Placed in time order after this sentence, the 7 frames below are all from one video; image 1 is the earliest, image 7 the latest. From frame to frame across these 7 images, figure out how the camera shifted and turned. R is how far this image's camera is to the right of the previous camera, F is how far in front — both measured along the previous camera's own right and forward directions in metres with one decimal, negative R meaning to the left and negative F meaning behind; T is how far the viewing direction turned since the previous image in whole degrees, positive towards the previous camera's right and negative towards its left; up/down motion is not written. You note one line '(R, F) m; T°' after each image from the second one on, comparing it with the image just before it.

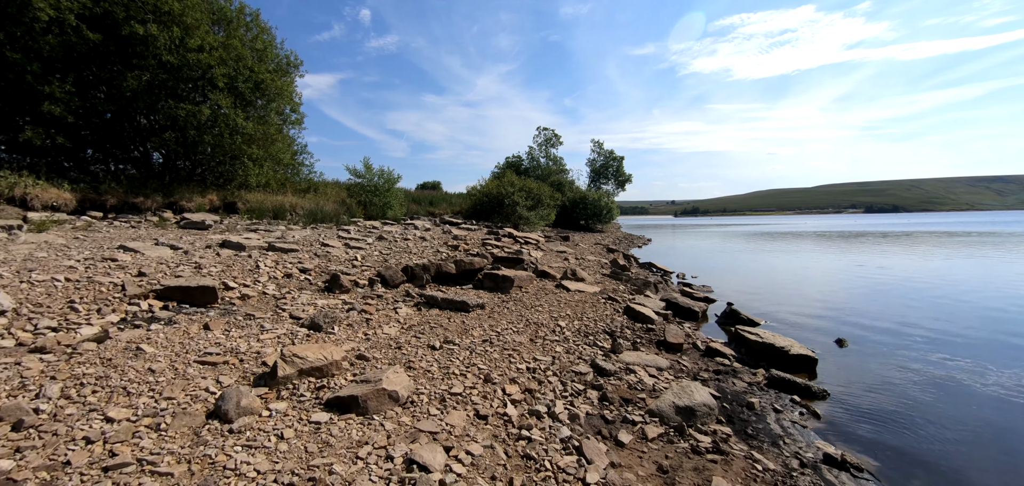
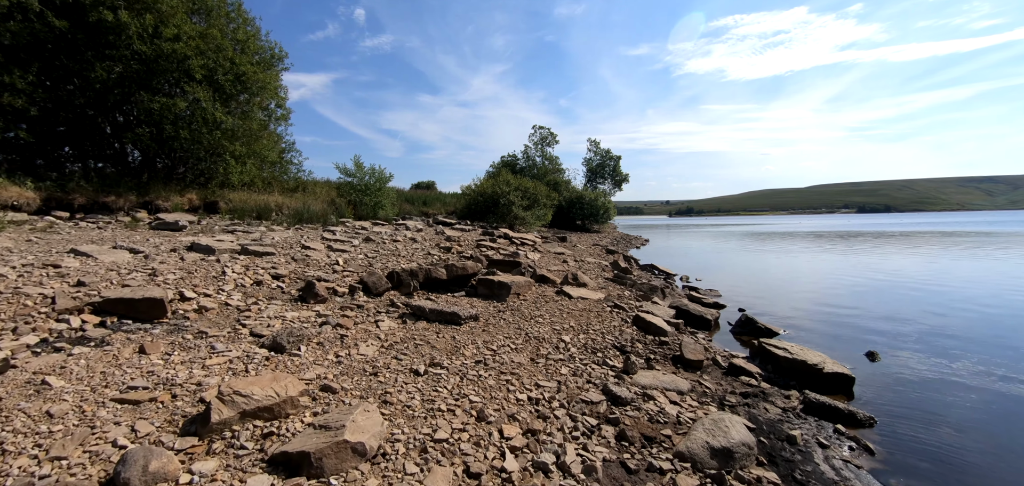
(0.0, +0.9) m; +1°
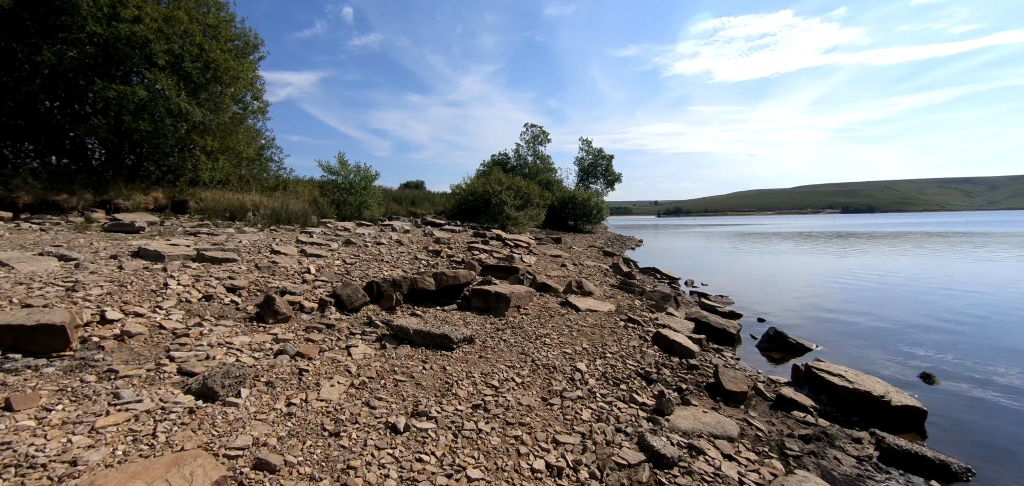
(-0.2, +1.3) m; +1°
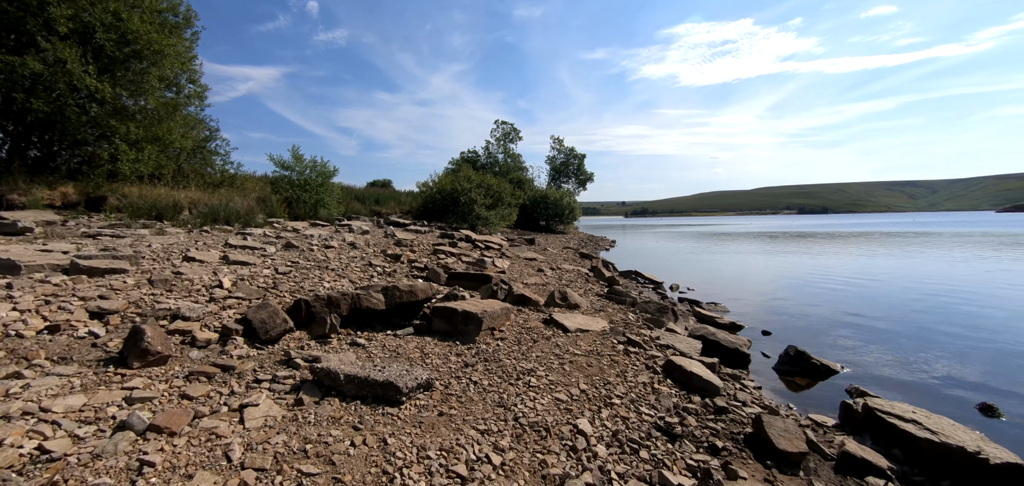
(0.0, +1.7) m; +4°
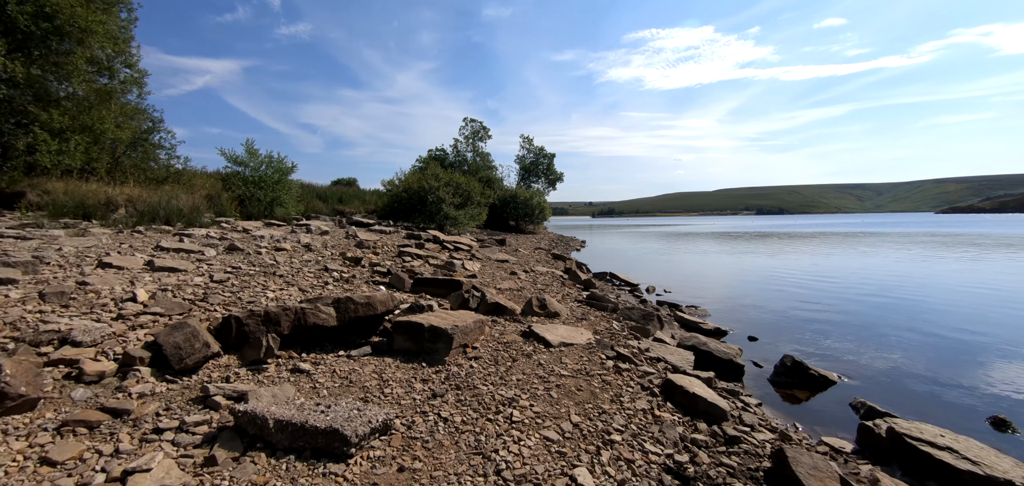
(-0.1, +0.8) m; +4°
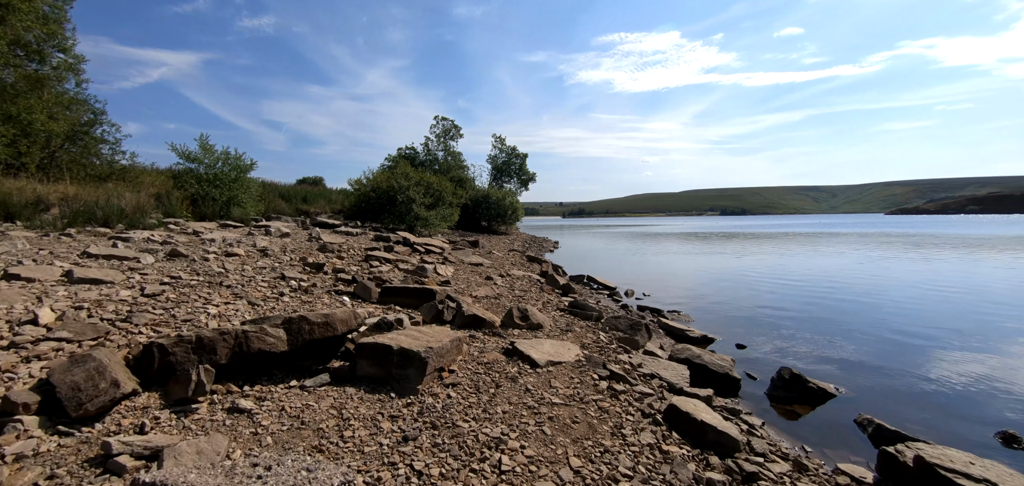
(-0.1, +0.7) m; +4°
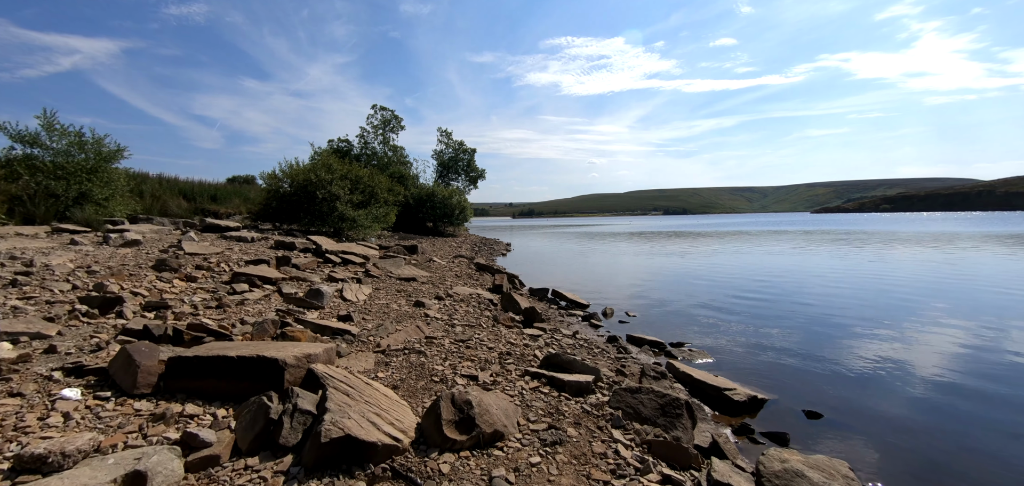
(+0.2, +3.7) m; +7°
